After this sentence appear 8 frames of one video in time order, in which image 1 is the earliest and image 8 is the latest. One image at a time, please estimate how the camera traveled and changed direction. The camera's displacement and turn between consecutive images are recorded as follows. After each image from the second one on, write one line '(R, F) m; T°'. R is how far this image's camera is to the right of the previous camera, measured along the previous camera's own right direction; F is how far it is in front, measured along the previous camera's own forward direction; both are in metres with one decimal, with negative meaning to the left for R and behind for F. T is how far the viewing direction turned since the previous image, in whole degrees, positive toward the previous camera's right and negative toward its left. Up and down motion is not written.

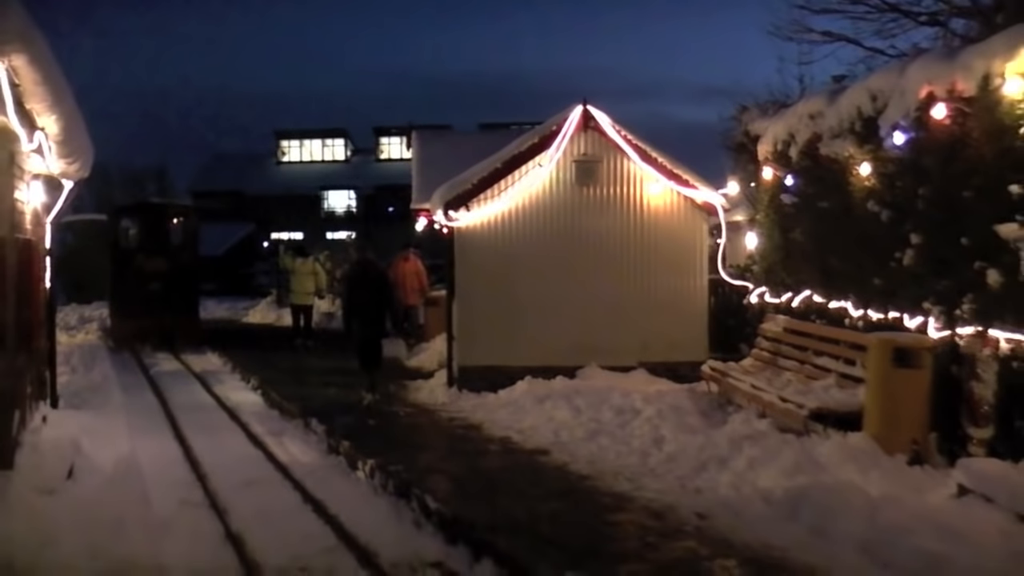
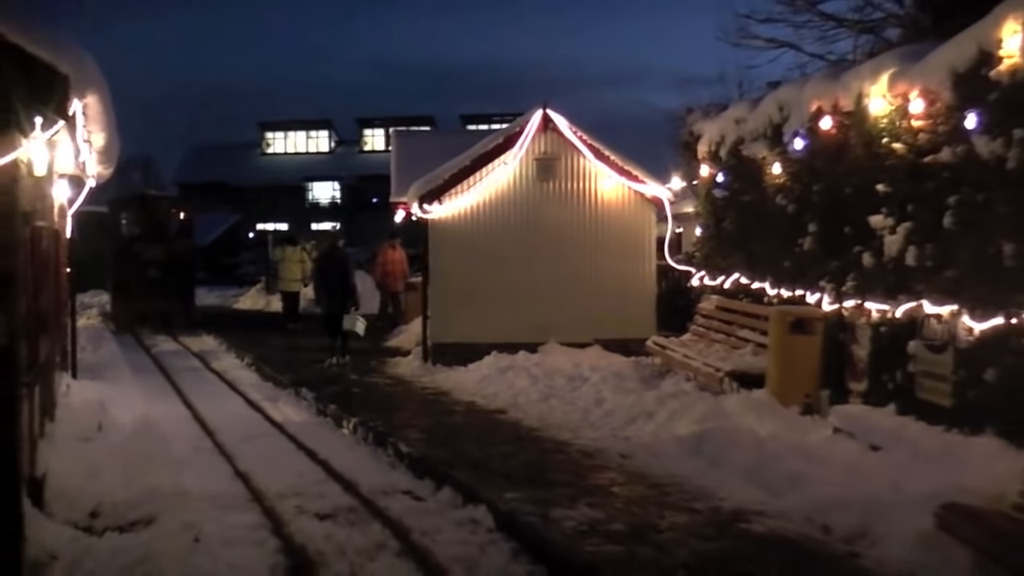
(+0.2, -2.1) m; +1°
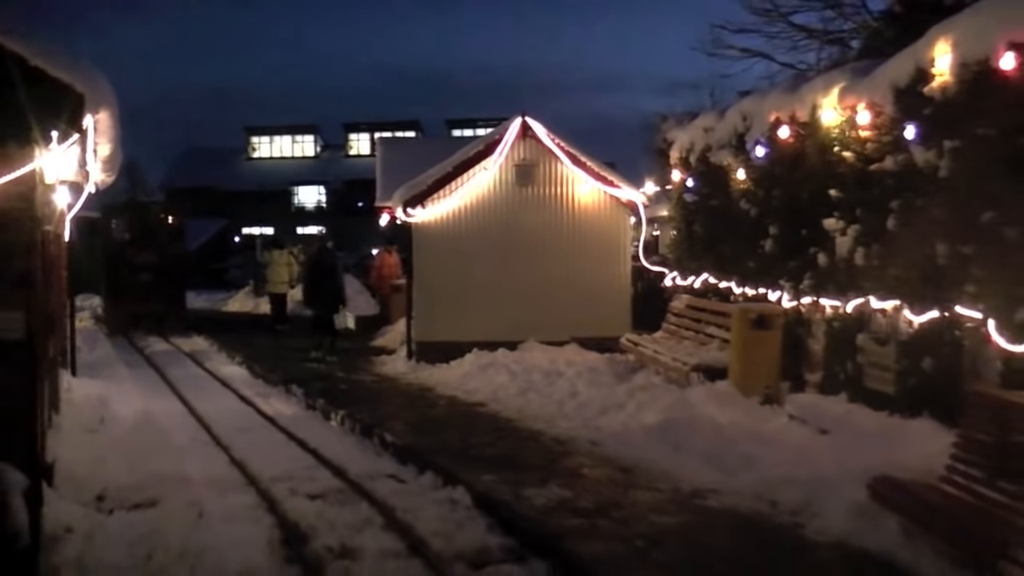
(+0.1, -0.8) m; 0°
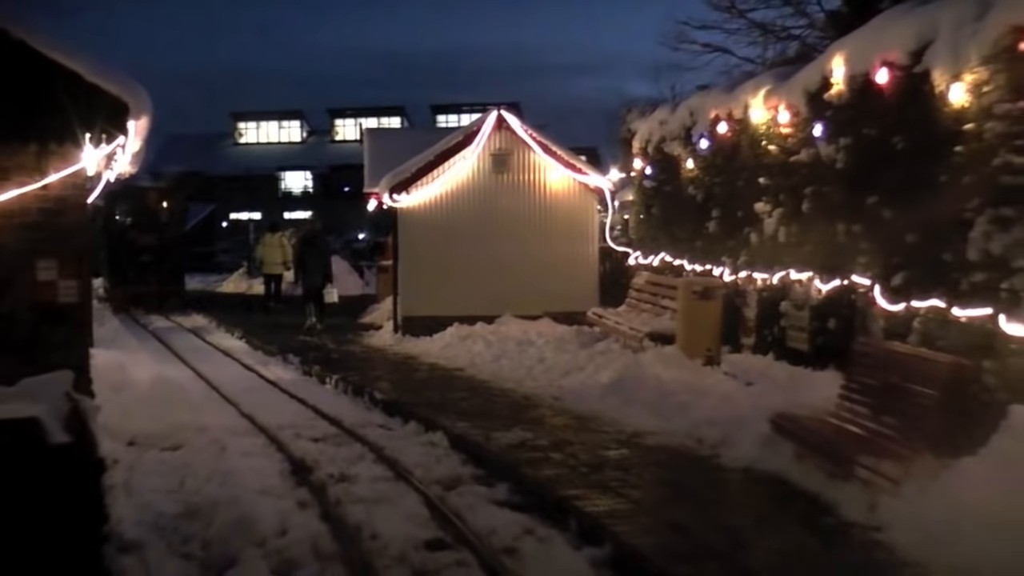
(+0.1, -1.9) m; 0°
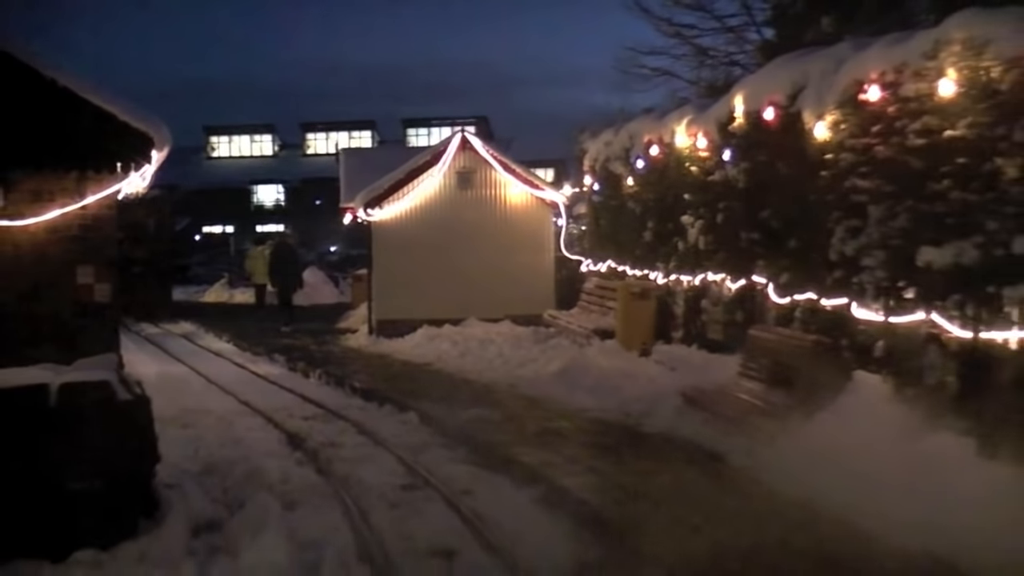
(+0.1, -2.3) m; +1°
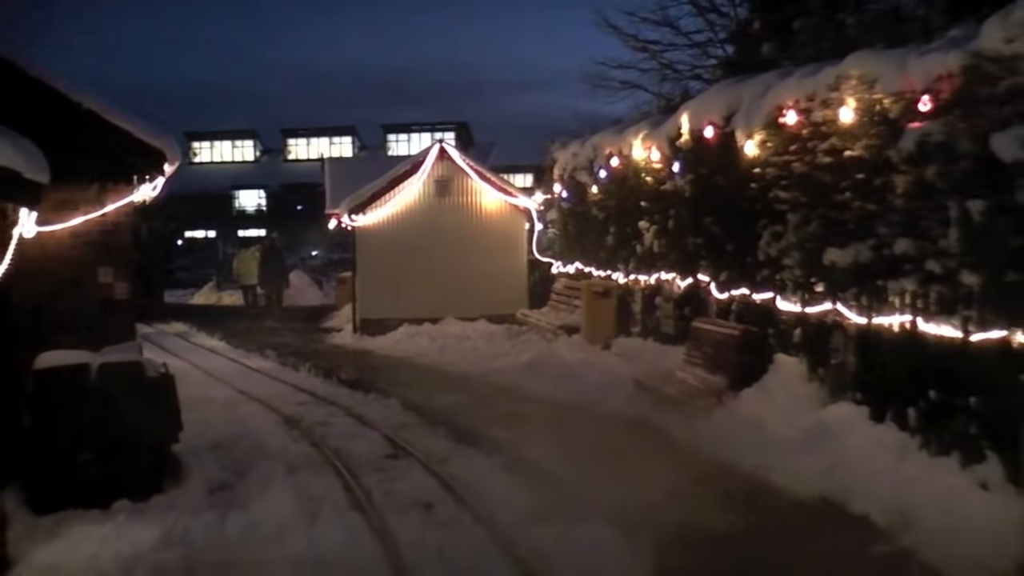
(+0.1, -1.7) m; +1°
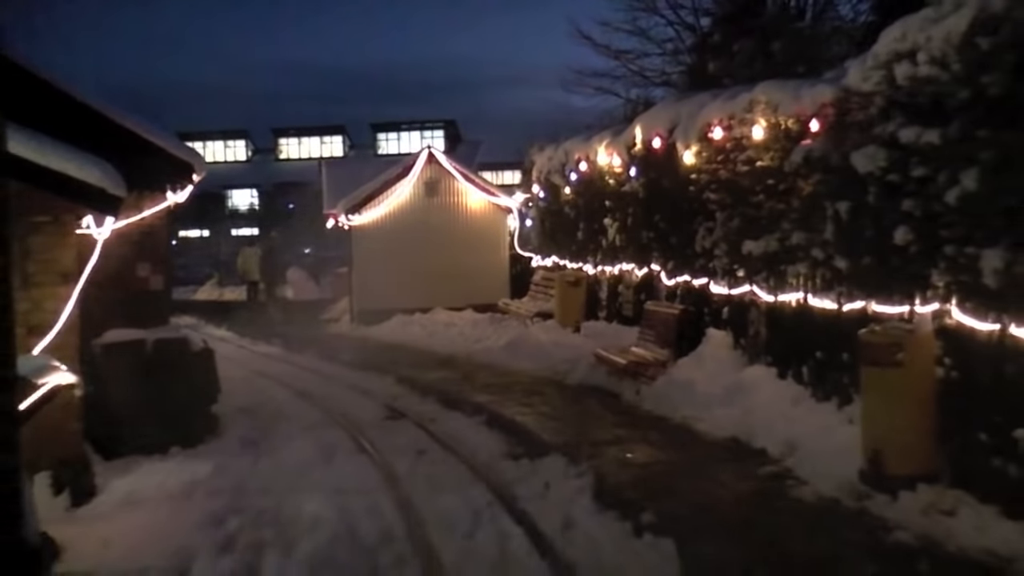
(+0.1, -2.5) m; 0°
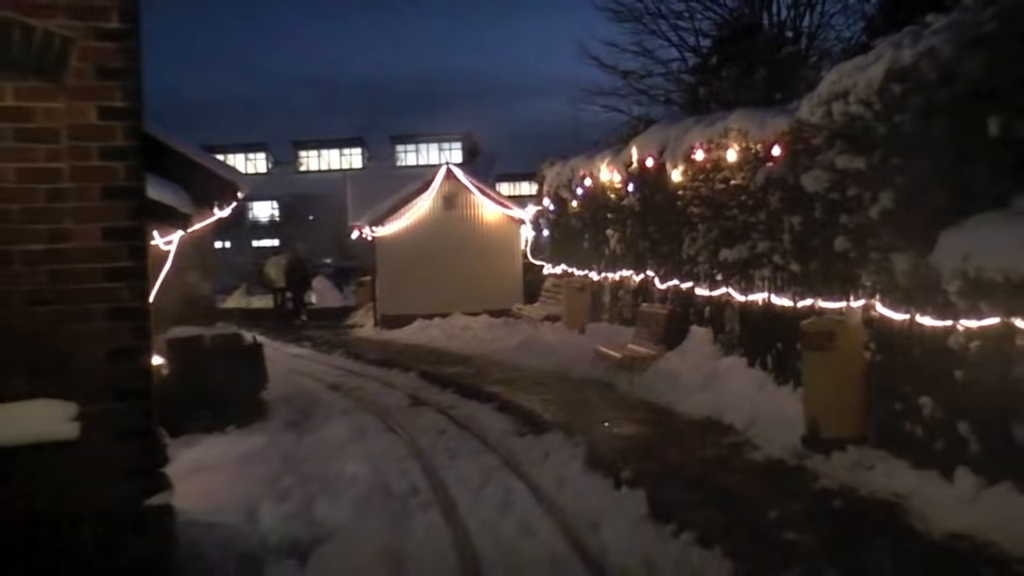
(+0.1, -2.1) m; -1°
